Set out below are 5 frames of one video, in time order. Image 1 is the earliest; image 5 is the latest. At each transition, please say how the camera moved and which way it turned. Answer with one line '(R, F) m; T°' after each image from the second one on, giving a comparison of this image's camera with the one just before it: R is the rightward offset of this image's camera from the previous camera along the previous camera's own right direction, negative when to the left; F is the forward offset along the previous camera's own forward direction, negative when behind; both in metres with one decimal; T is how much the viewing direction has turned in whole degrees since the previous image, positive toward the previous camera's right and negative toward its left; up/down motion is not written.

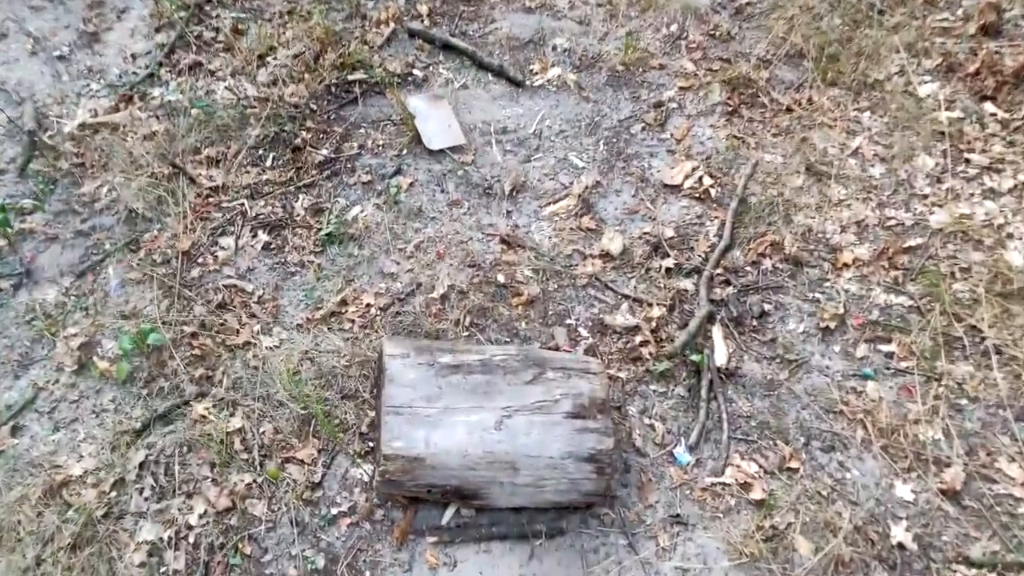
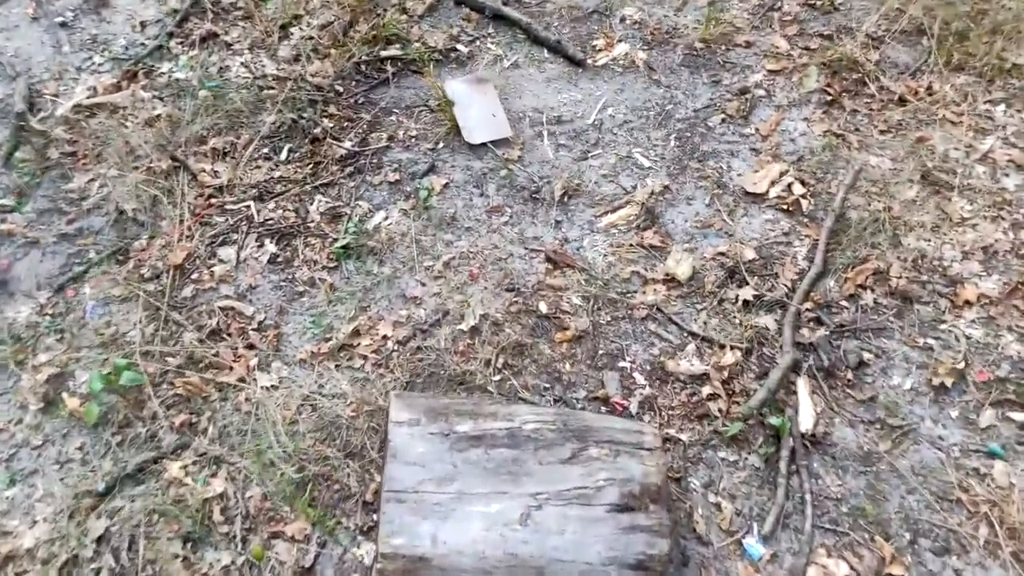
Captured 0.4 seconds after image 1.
(+0.1, +0.8) m; -5°
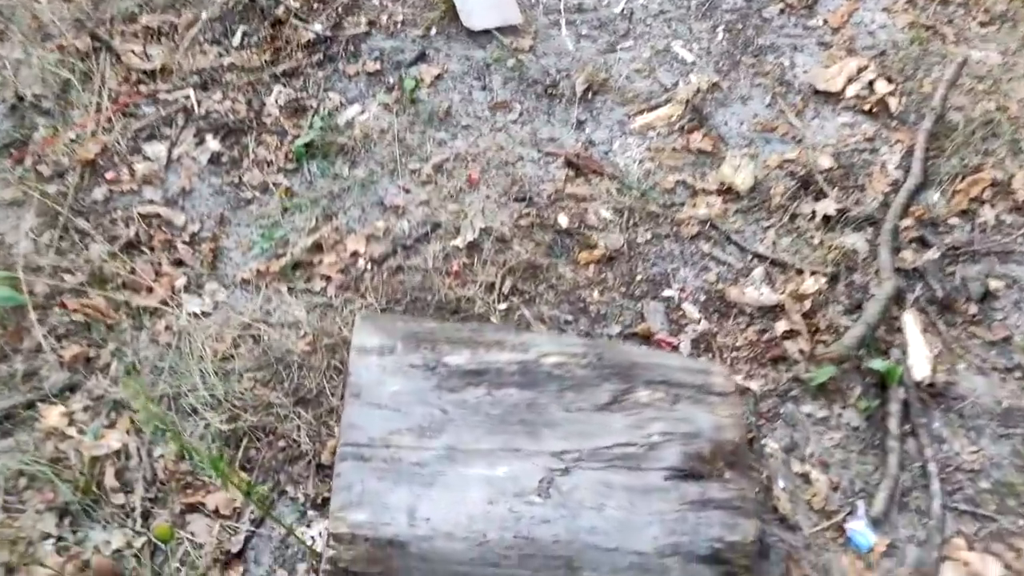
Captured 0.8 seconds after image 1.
(0.0, +1.0) m; 0°
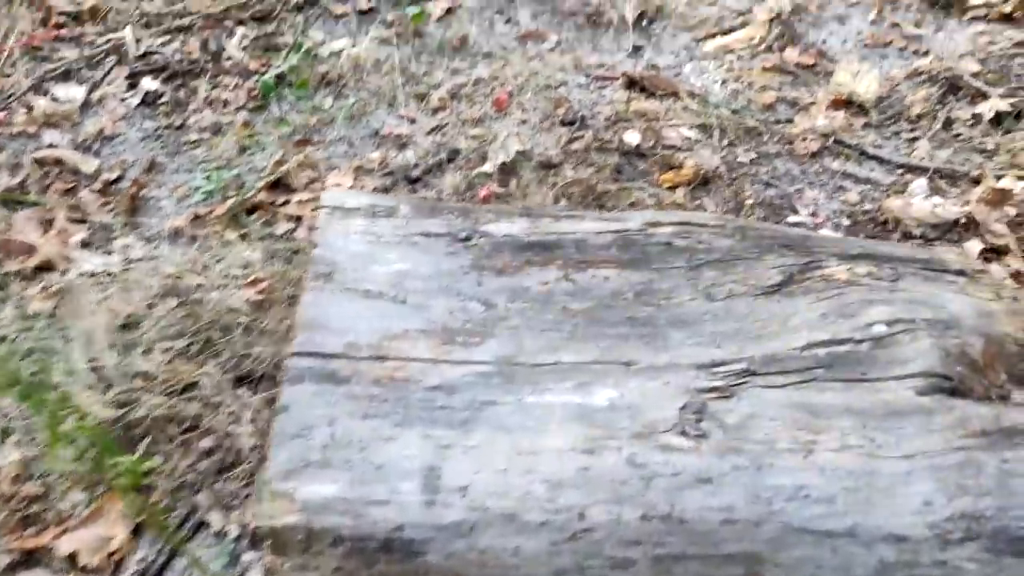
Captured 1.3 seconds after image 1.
(-0.1, +1.0) m; -1°
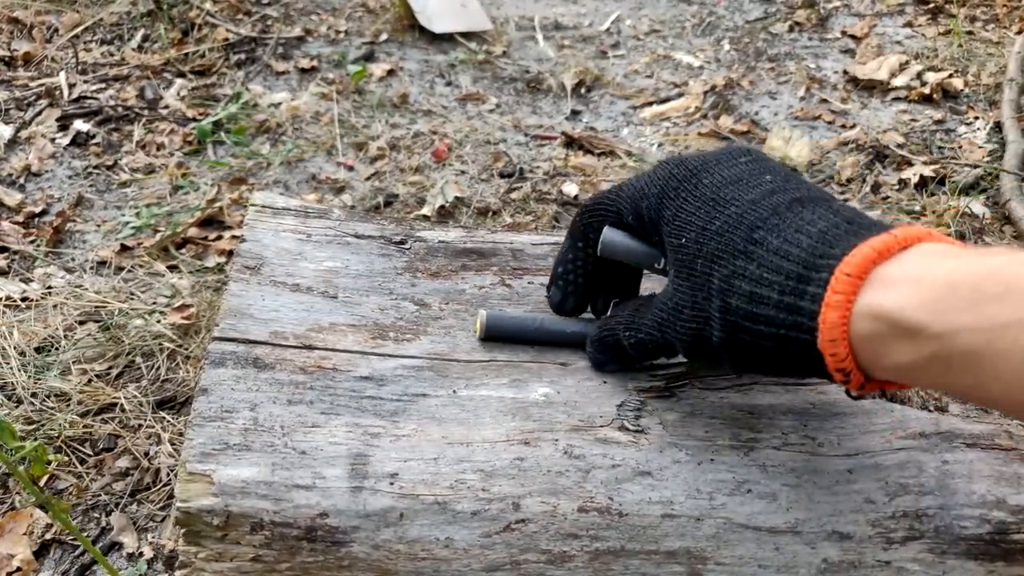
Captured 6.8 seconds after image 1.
(0.0, 0.0) m; +4°
